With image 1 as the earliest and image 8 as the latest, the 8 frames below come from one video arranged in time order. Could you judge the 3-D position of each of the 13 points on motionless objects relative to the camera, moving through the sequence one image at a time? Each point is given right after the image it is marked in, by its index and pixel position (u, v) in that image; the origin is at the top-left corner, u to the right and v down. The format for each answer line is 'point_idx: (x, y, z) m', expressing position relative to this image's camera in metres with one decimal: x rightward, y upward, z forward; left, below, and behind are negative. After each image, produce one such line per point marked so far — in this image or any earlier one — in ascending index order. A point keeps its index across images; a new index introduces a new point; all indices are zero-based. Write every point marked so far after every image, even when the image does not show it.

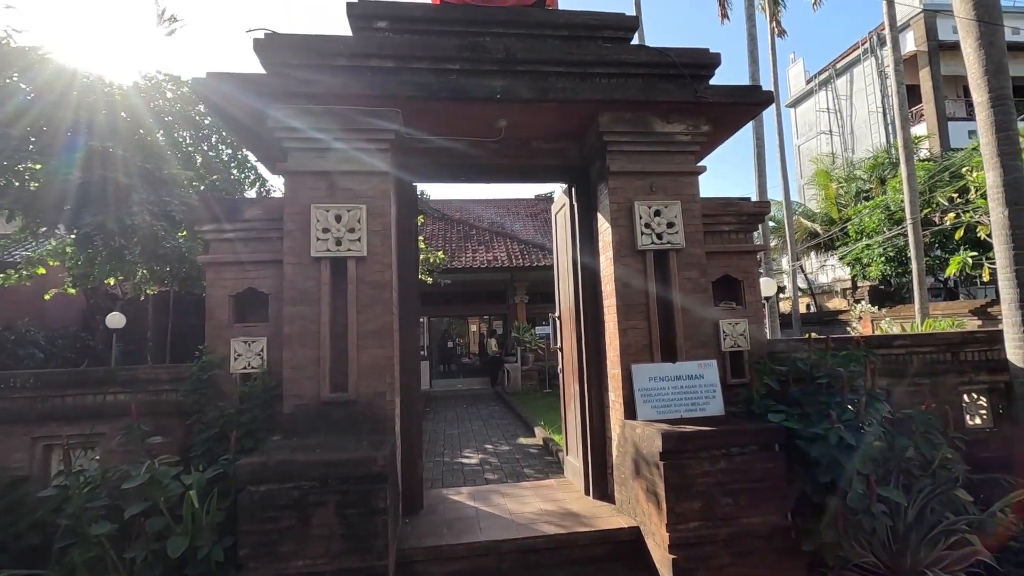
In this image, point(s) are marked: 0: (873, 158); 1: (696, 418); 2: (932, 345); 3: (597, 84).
0: (+12.9, +4.6, +19.1) m
1: (+1.2, -0.8, +3.5) m
2: (+3.3, -0.4, +4.2) m
3: (+0.6, +1.3, +3.6) m
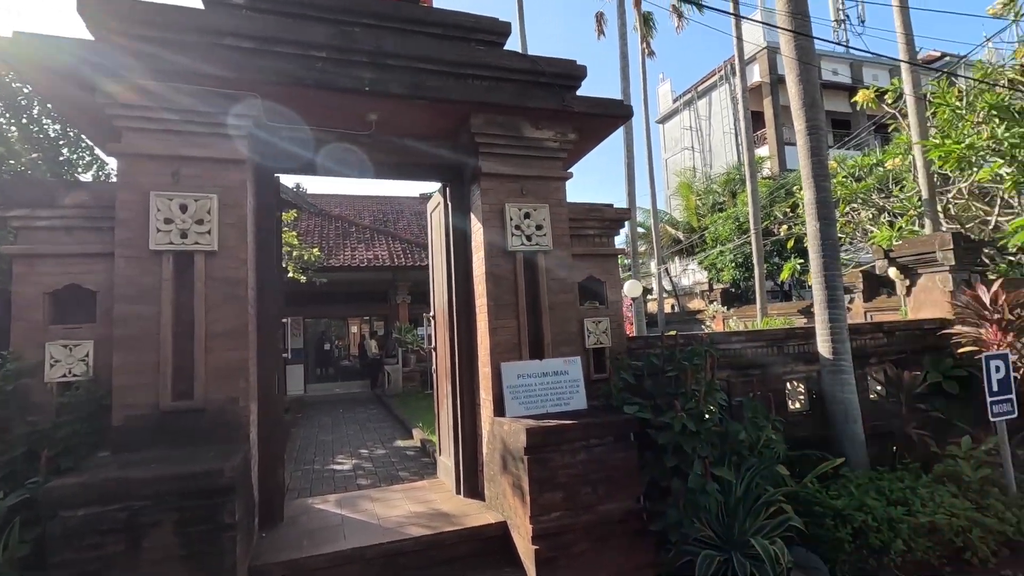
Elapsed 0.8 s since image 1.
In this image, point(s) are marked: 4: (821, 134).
0: (+8.5, +4.5, +21.4) m
1: (+0.3, -0.8, +3.6) m
2: (+2.2, -0.5, +4.8) m
3: (-0.3, +1.3, +3.6) m
4: (+2.6, +1.3, +4.6) m
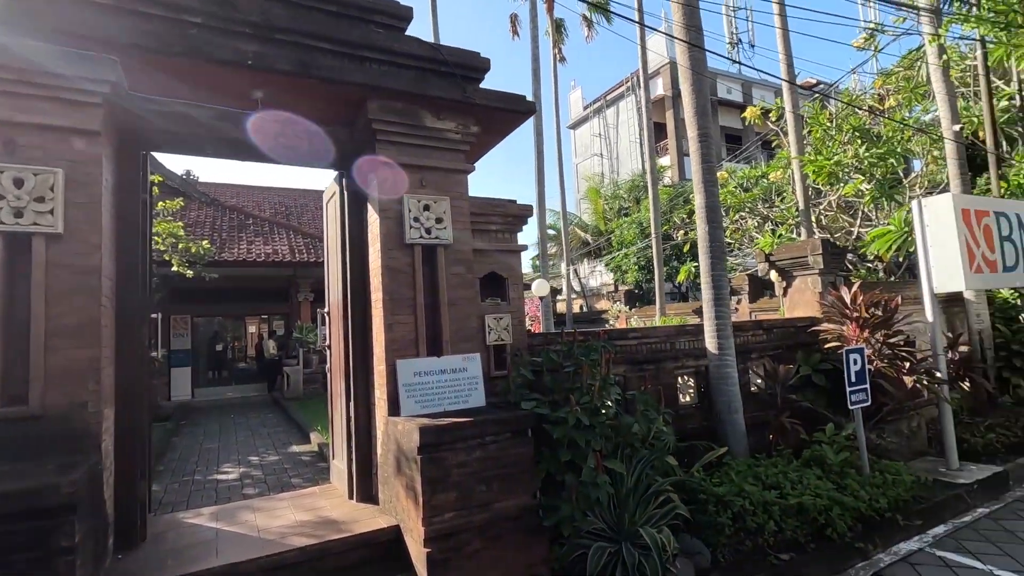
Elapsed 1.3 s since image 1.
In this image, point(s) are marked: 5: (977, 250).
0: (+5.0, +4.5, +22.4) m
1: (-0.4, -0.8, +3.6) m
2: (+1.3, -0.5, +5.0) m
3: (-0.9, +1.4, +3.4) m
4: (+1.8, +1.3, +4.9) m
5: (+4.3, +0.3, +5.0) m
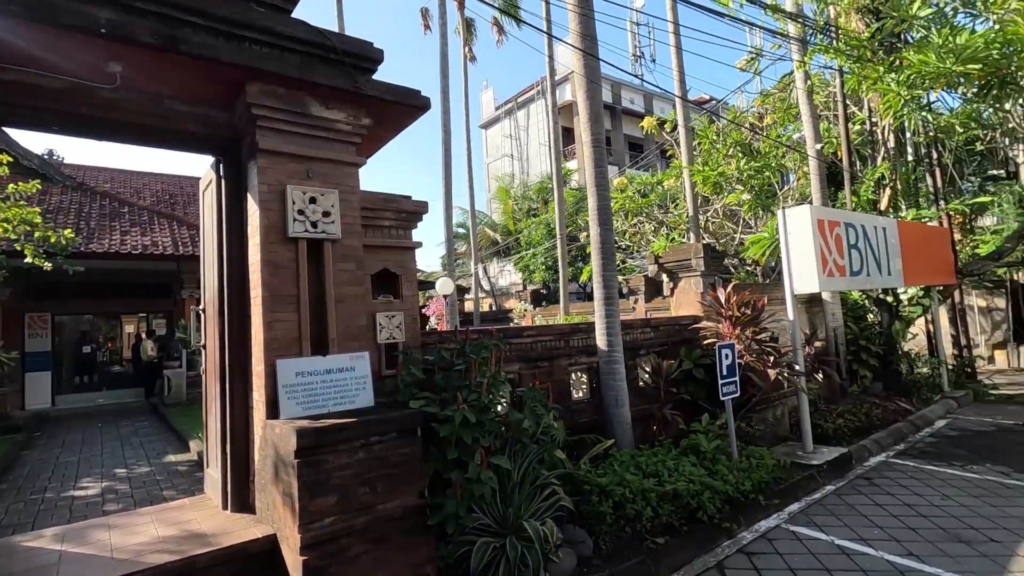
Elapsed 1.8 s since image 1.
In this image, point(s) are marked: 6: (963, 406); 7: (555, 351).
0: (+1.2, +4.5, +22.8) m
1: (-1.1, -0.8, +3.4) m
2: (+0.4, -0.4, +5.1) m
3: (-1.6, +1.4, +3.2) m
4: (+0.9, +1.3, +5.1) m
5: (+3.3, +0.3, +5.6) m
6: (+6.7, -1.7, +8.0) m
7: (+0.4, -0.6, +5.1) m
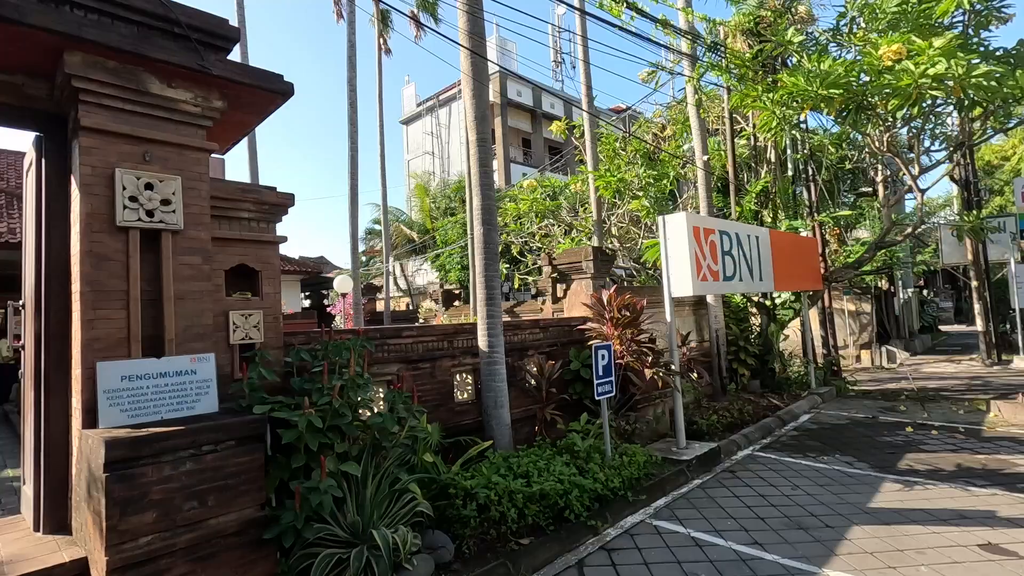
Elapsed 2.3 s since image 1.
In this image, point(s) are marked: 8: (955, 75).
0: (-2.3, +4.5, +22.7) m
1: (-1.9, -0.8, +3.1) m
2: (-0.7, -0.4, +5.0) m
3: (-2.4, +1.4, +2.8) m
4: (-0.2, +1.3, +5.1) m
5: (+2.1, +0.3, +5.9) m
6: (+5.1, -1.8, +8.8) m
7: (-0.7, -0.6, +5.0) m
8: (+5.5, +2.6, +6.6) m
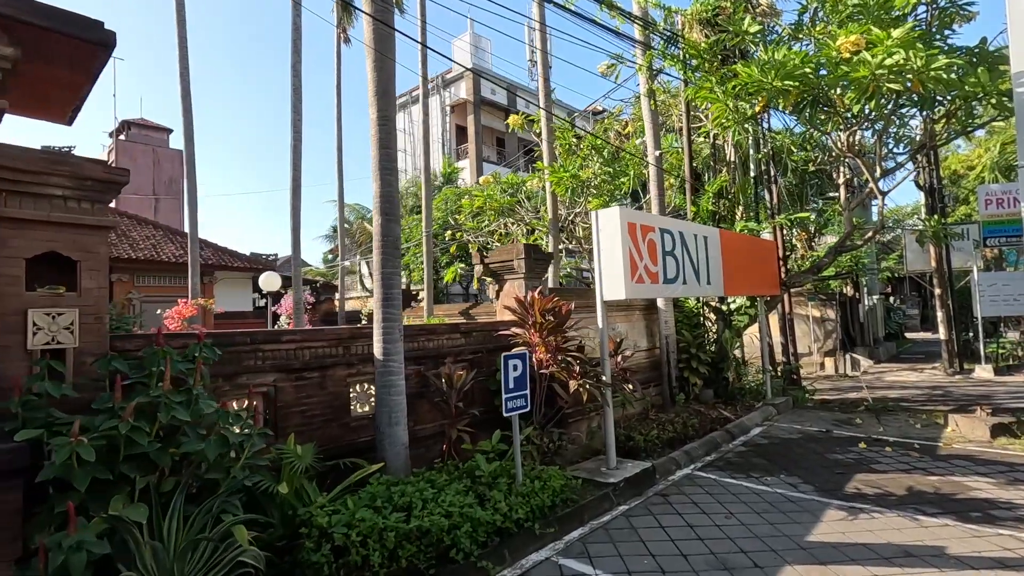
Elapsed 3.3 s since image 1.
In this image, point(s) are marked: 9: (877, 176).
0: (-3.7, +4.5, +22.0) m
1: (-2.7, -0.7, +2.5) m
2: (-1.5, -0.4, +4.4) m
3: (-3.1, +1.5, +2.1) m
4: (-1.0, +1.3, +4.4) m
5: (+1.3, +0.3, +5.3) m
6: (+4.2, -1.9, +8.3) m
7: (-1.5, -0.6, +4.4) m
8: (+4.6, +2.6, +6.2) m
9: (+6.6, +2.1, +9.8) m
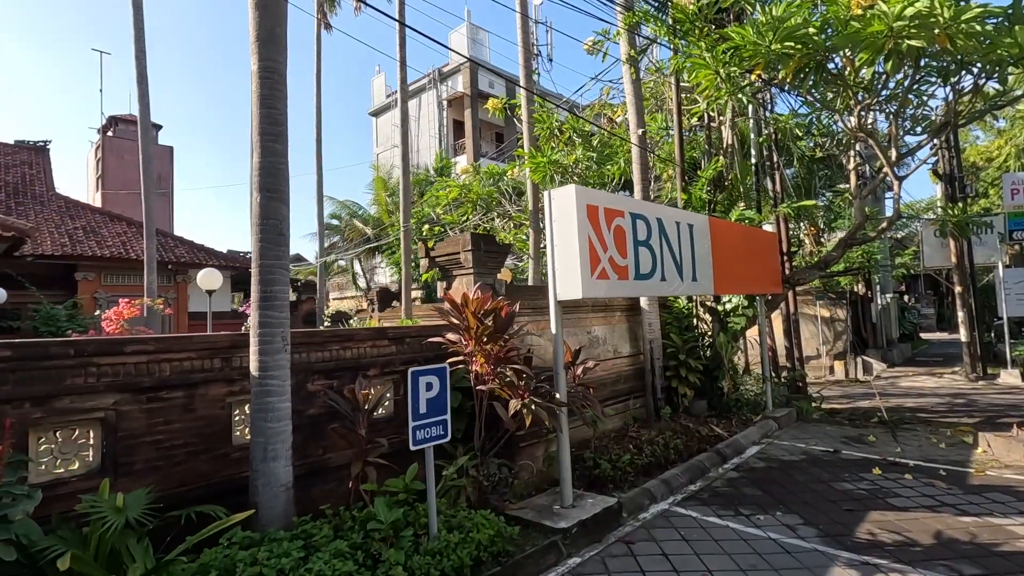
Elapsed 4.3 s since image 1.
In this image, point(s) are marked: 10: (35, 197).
0: (-4.0, +4.5, +21.1) m
1: (-3.2, -0.7, +1.6) m
2: (-2.1, -0.4, +3.5) m
3: (-3.7, +1.5, +1.2) m
4: (-1.5, +1.4, +3.5) m
5: (+0.8, +0.3, +4.4) m
6: (+3.7, -1.9, +7.3) m
7: (-2.0, -0.6, +3.5) m
8: (+4.1, +2.6, +5.2) m
9: (+6.2, +2.1, +8.8) m
10: (-14.3, +2.7, +16.1) m
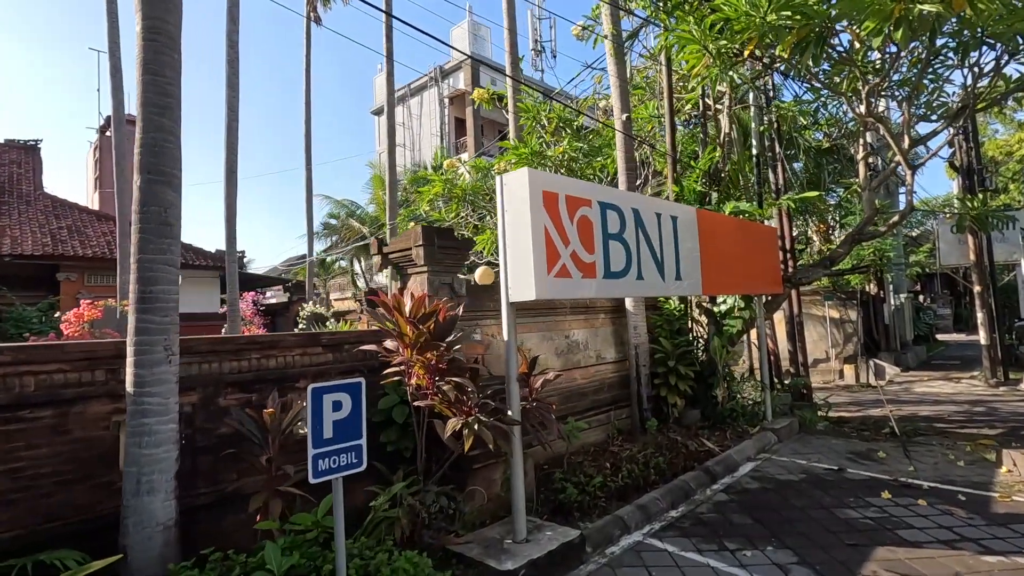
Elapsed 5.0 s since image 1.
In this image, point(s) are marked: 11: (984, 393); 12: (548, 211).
0: (-4.0, +4.5, +20.6) m
1: (-3.7, -0.7, +1.1) m
2: (-2.5, -0.4, +2.9) m
3: (-4.1, +1.5, +0.7) m
4: (-1.9, +1.4, +3.0) m
5: (+0.4, +0.3, +3.8) m
6: (+3.4, -1.9, +6.7) m
7: (-2.4, -0.6, +3.0) m
8: (+3.8, +2.6, +4.6) m
9: (+5.9, +2.1, +8.1) m
10: (-14.4, +2.7, +15.8) m
11: (+9.2, -2.0, +10.5) m
12: (+0.2, +0.5, +3.7) m
